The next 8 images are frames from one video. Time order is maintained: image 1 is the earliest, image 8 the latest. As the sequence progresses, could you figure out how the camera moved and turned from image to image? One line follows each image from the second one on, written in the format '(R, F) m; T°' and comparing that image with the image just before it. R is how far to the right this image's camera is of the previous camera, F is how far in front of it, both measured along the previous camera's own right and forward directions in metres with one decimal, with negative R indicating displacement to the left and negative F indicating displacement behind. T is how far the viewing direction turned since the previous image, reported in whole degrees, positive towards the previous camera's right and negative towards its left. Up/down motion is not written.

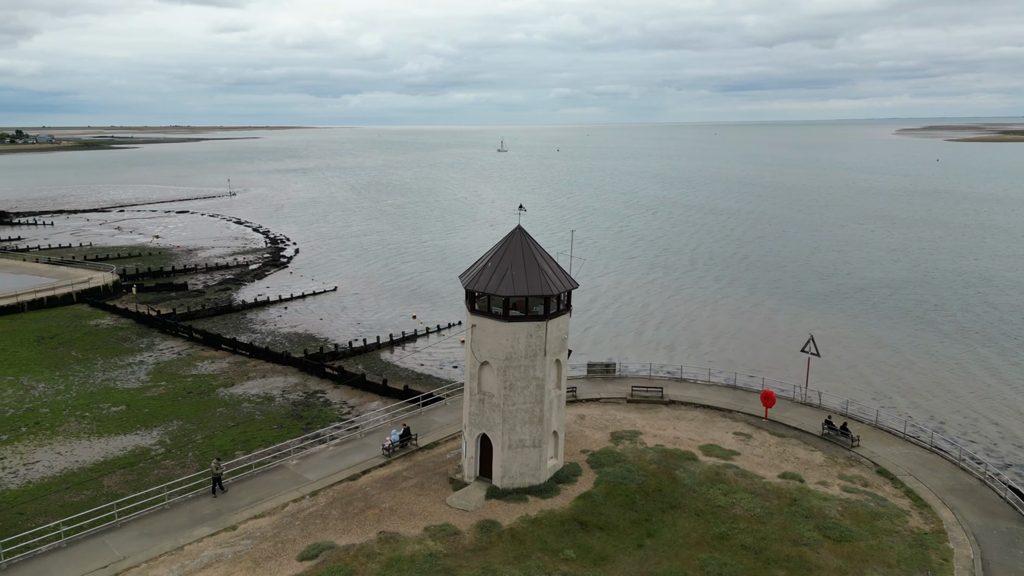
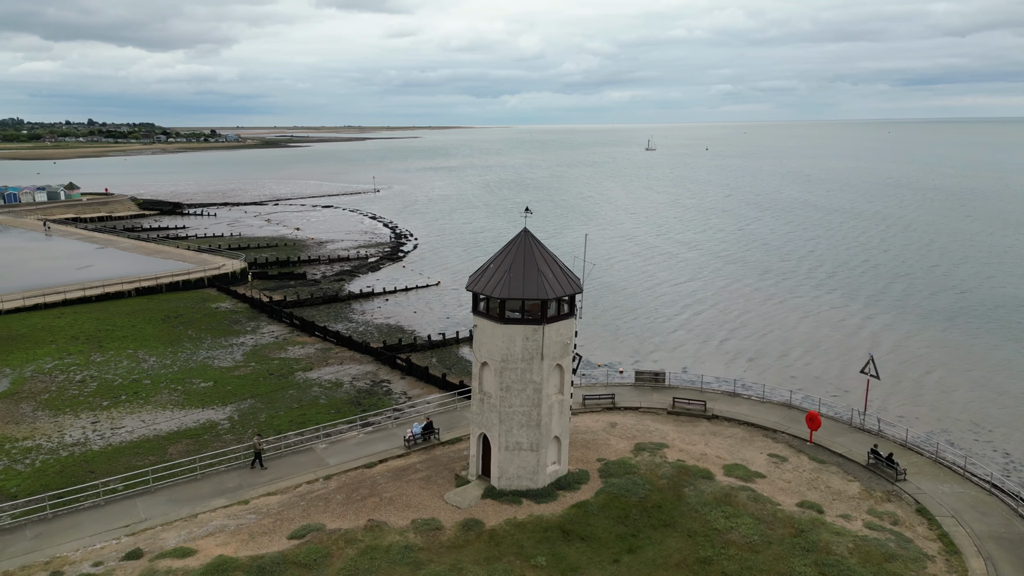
(+3.6, +0.4) m; -11°
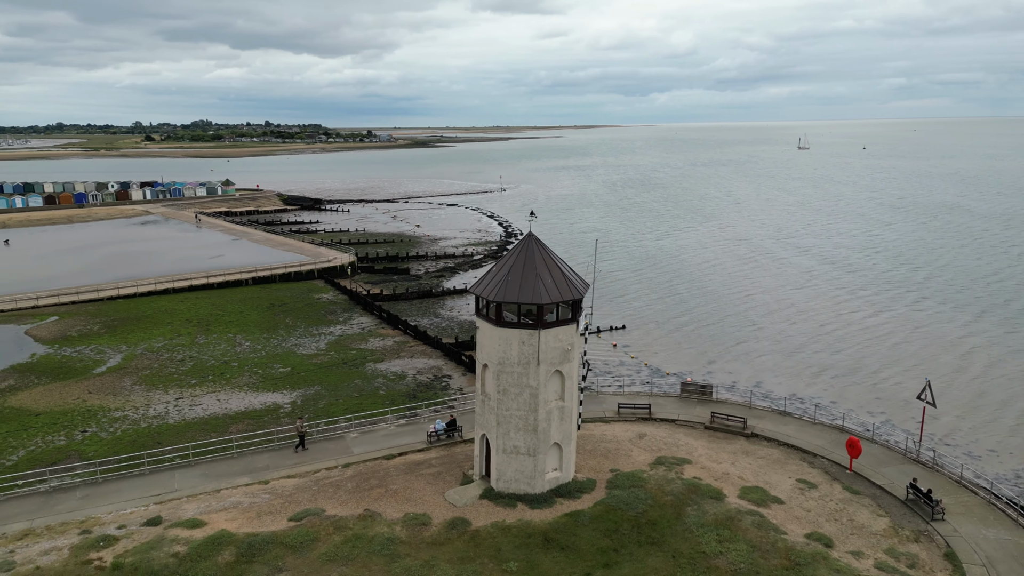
(+3.4, +0.3) m; -11°
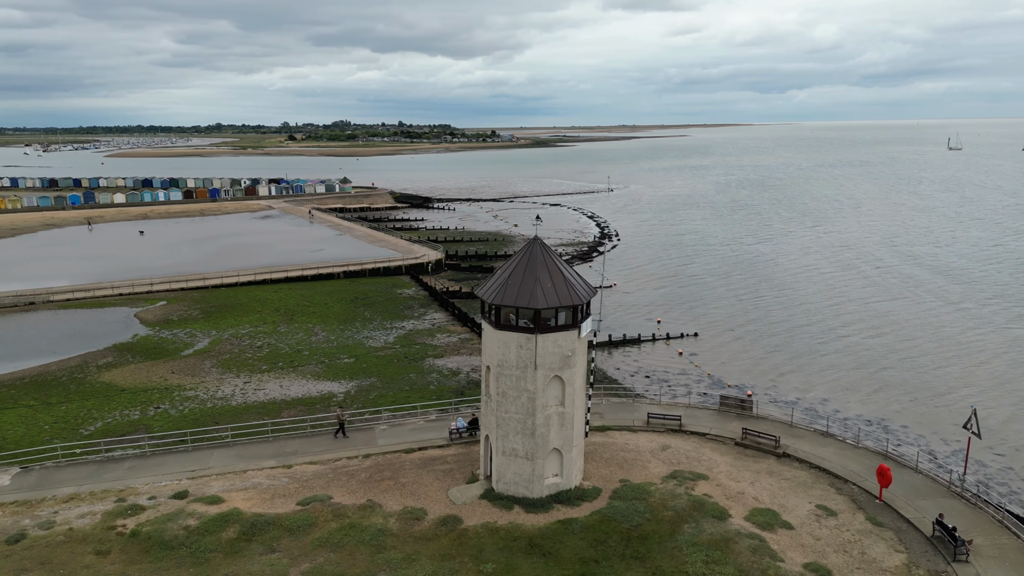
(+2.9, +0.2) m; -9°
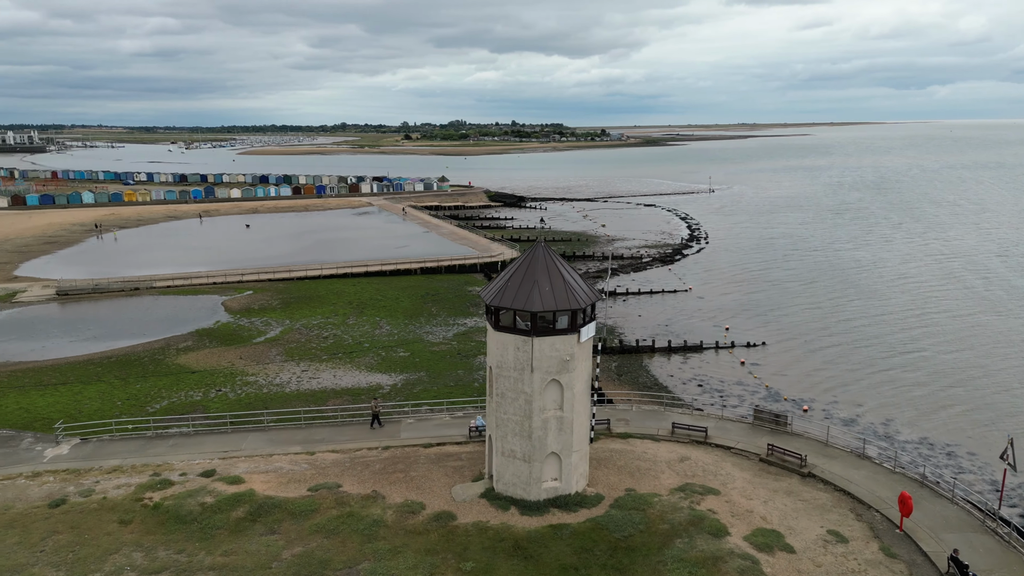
(+2.6, +0.1) m; -8°
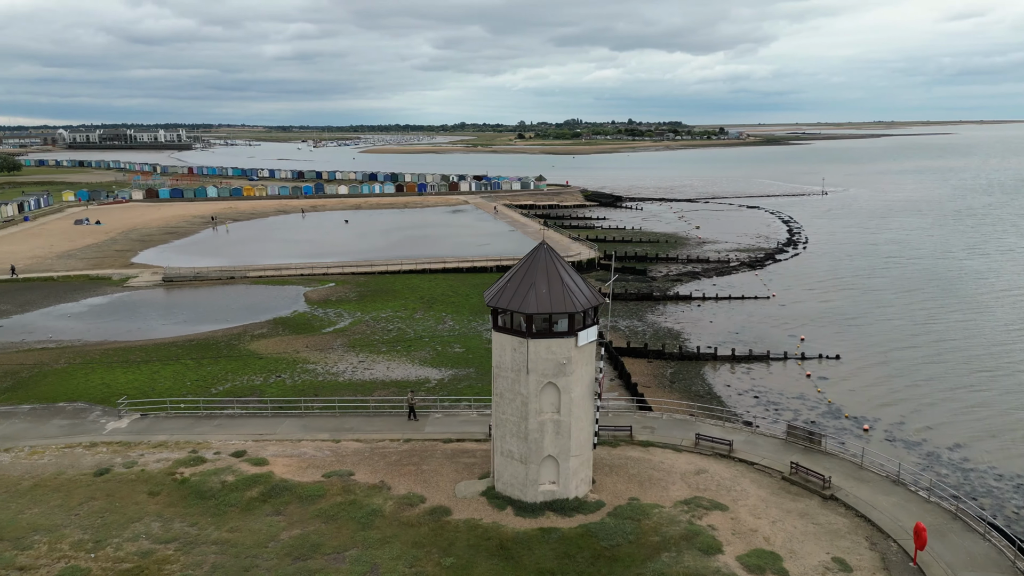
(+2.7, +0.2) m; -8°
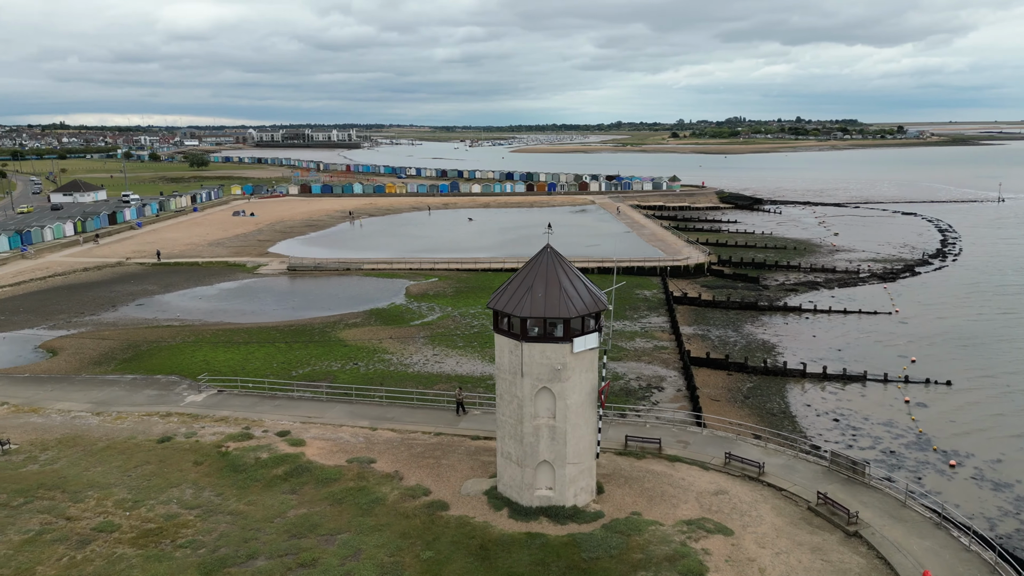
(+3.7, +0.3) m; -11°
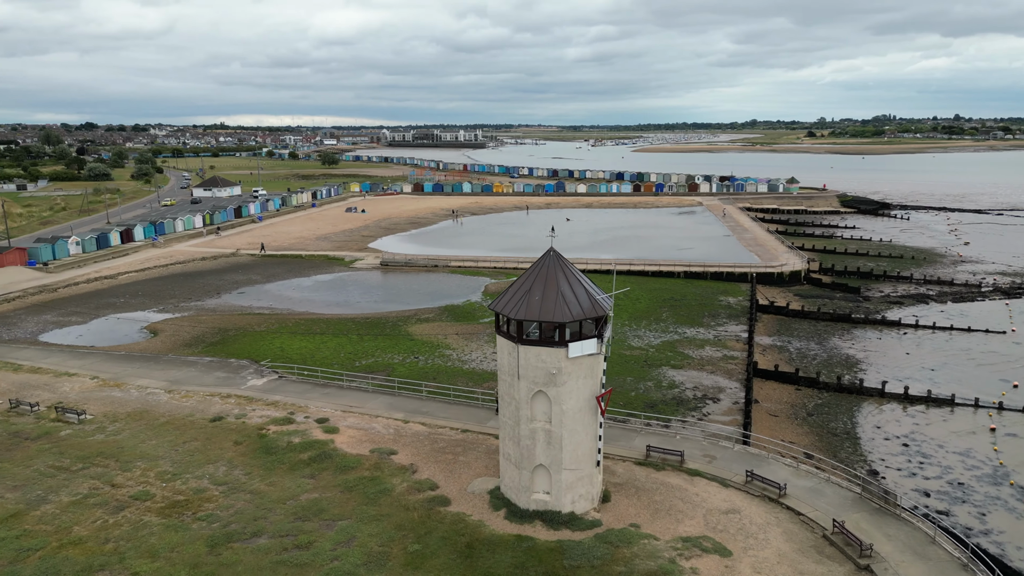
(+3.0, +0.2) m; -9°
